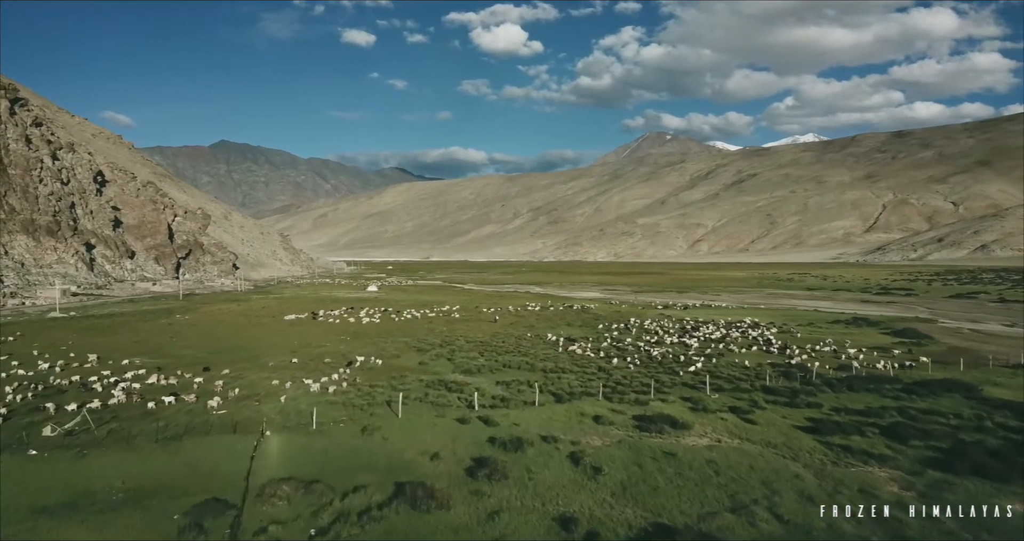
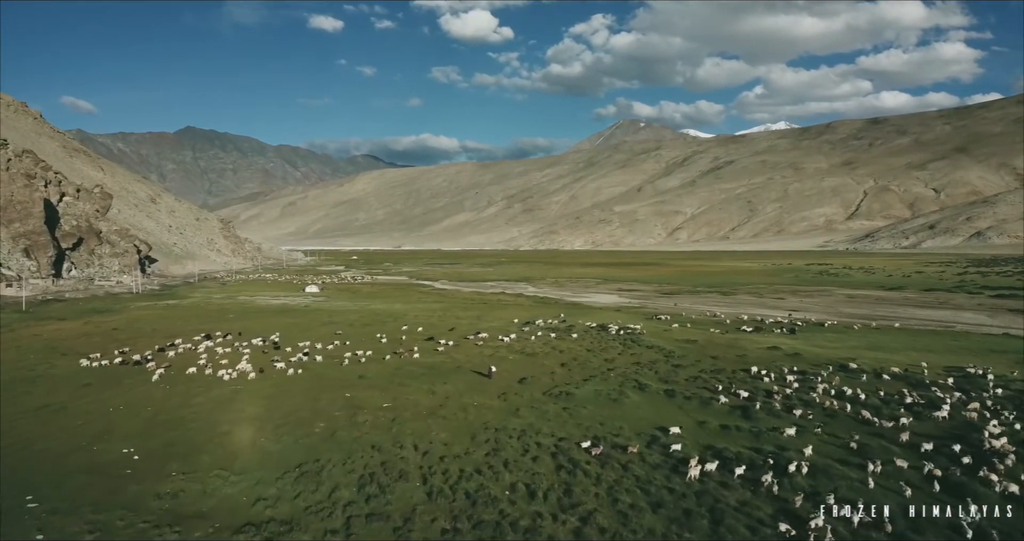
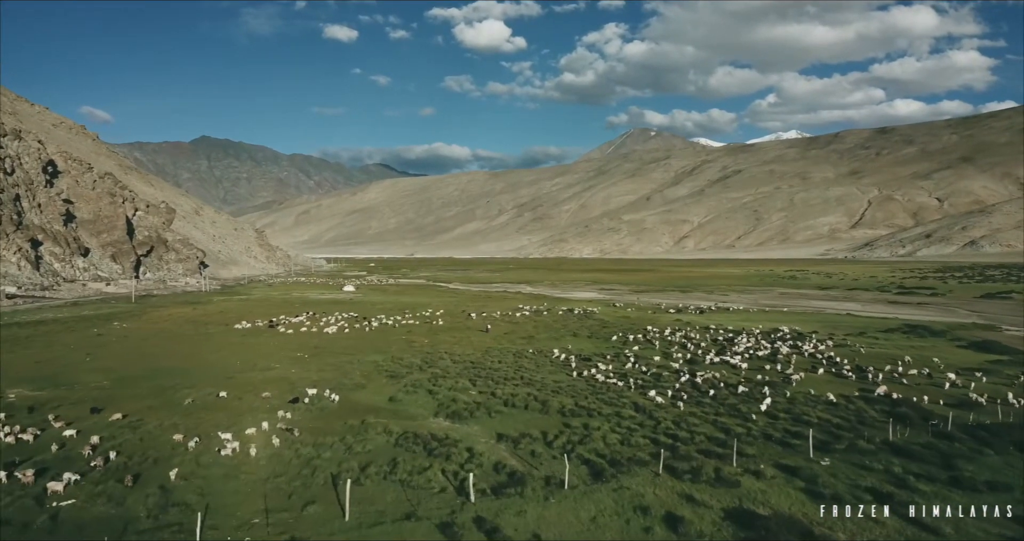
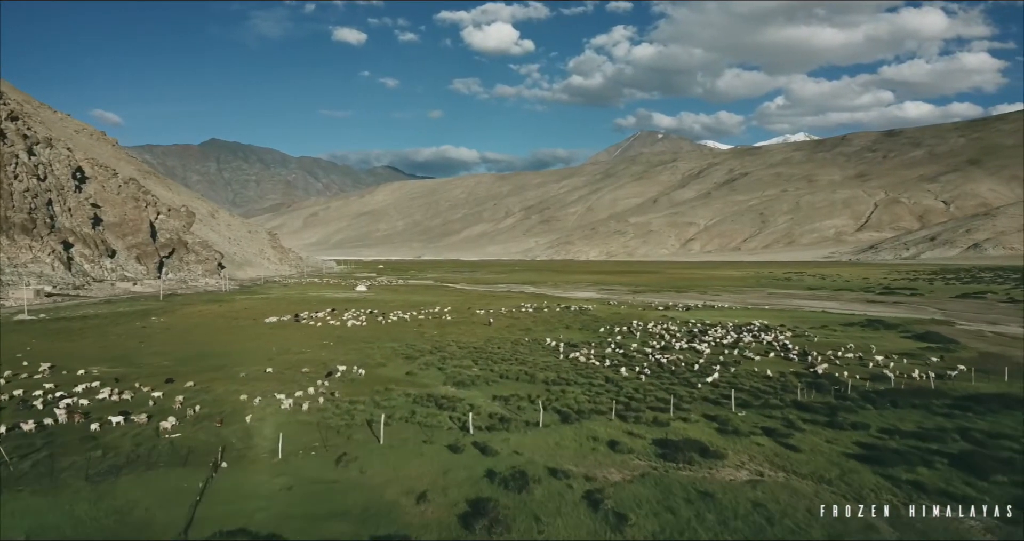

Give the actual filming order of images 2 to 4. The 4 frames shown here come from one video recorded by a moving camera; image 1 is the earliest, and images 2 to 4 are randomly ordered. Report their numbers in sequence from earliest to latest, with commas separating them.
4, 3, 2
